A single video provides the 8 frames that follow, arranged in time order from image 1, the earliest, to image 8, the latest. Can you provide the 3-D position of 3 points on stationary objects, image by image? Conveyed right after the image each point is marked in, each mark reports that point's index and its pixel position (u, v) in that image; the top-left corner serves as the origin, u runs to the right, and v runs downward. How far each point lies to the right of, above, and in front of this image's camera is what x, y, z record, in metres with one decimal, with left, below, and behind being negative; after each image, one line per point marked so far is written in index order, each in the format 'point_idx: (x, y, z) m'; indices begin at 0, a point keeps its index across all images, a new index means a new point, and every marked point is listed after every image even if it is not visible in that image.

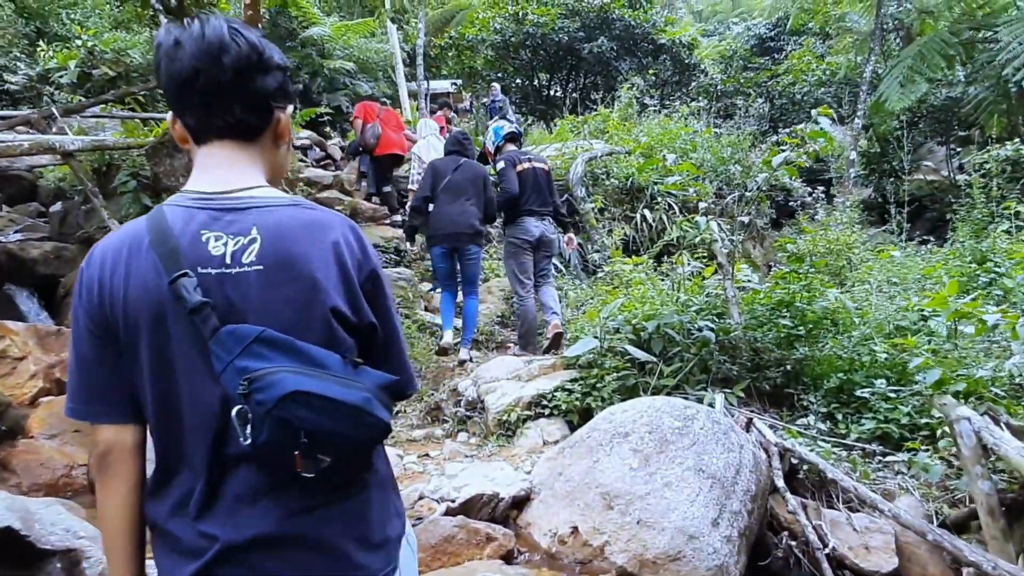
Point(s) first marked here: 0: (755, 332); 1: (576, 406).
0: (+1.3, -0.2, +3.5) m
1: (+0.3, -0.6, +3.3) m
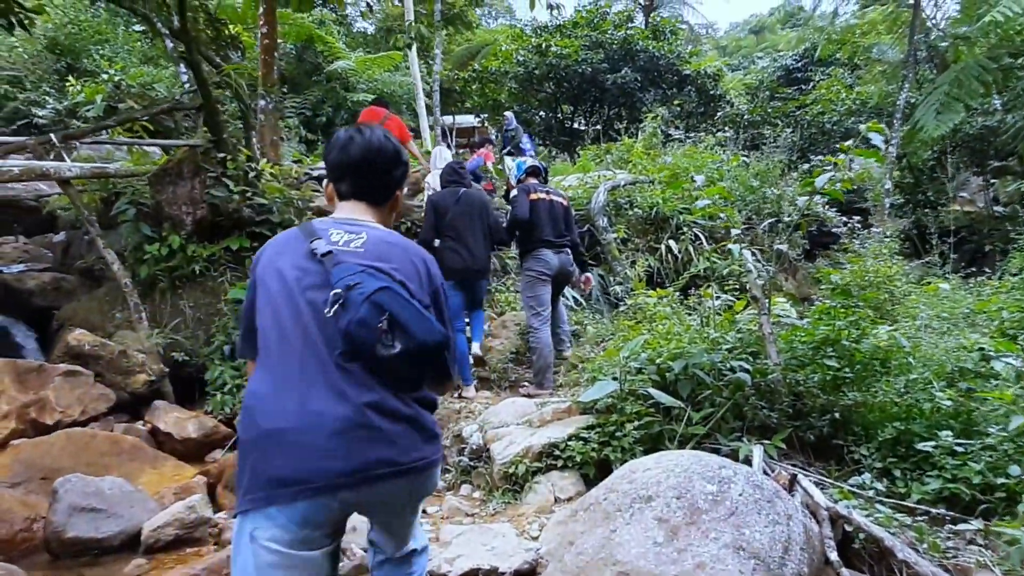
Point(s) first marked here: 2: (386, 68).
0: (+1.3, -0.4, +3.1) m
1: (+0.4, -0.7, +2.9) m
2: (-2.6, +4.5, +14.0) m
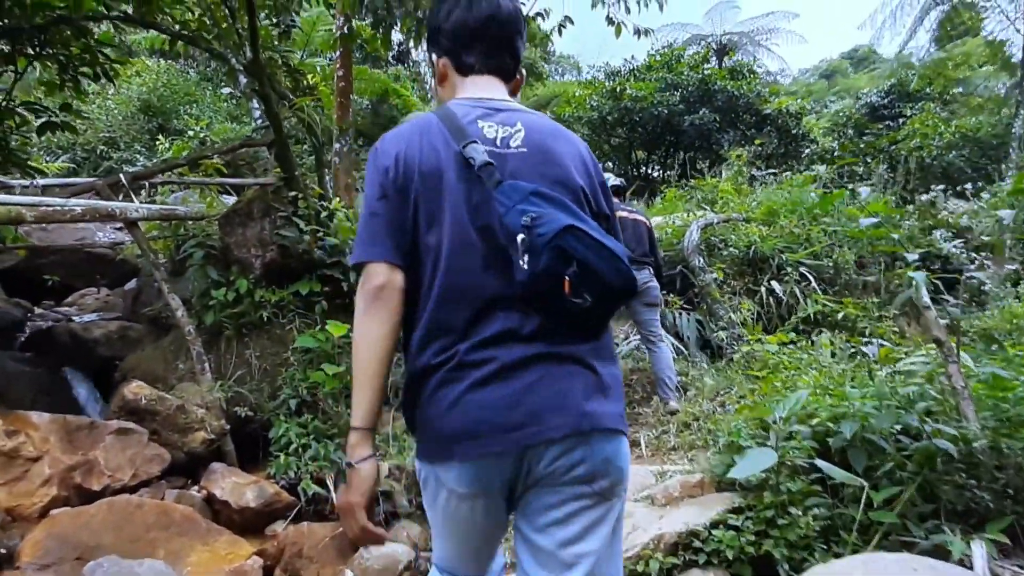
0: (+1.8, -0.5, +2.4) m
1: (+0.8, -0.9, +2.3) m
2: (-1.1, +3.5, +13.9) m
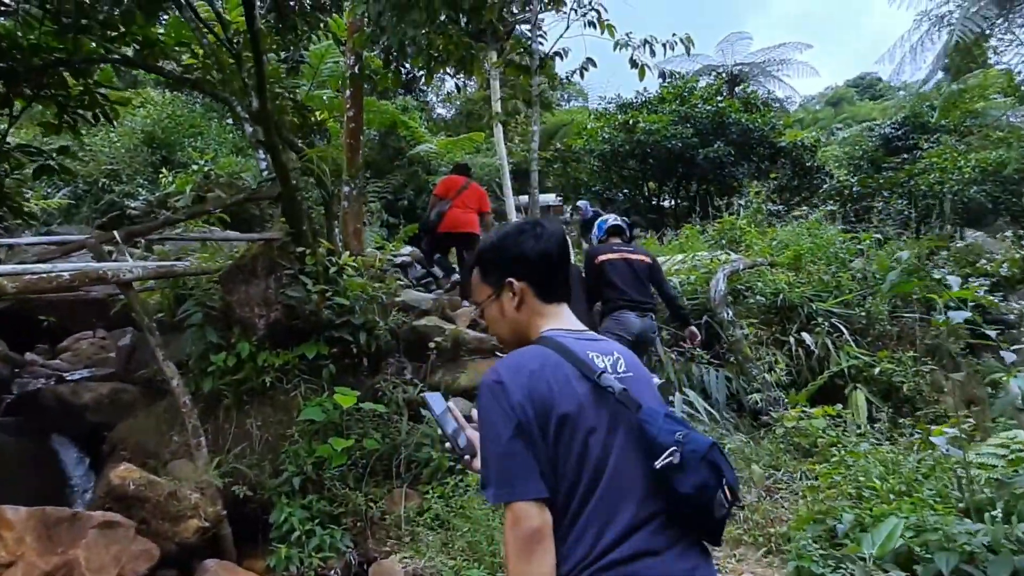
0: (+1.9, -0.9, +2.0) m
1: (+0.9, -1.2, +1.9) m
2: (-0.9, +2.8, +13.7) m
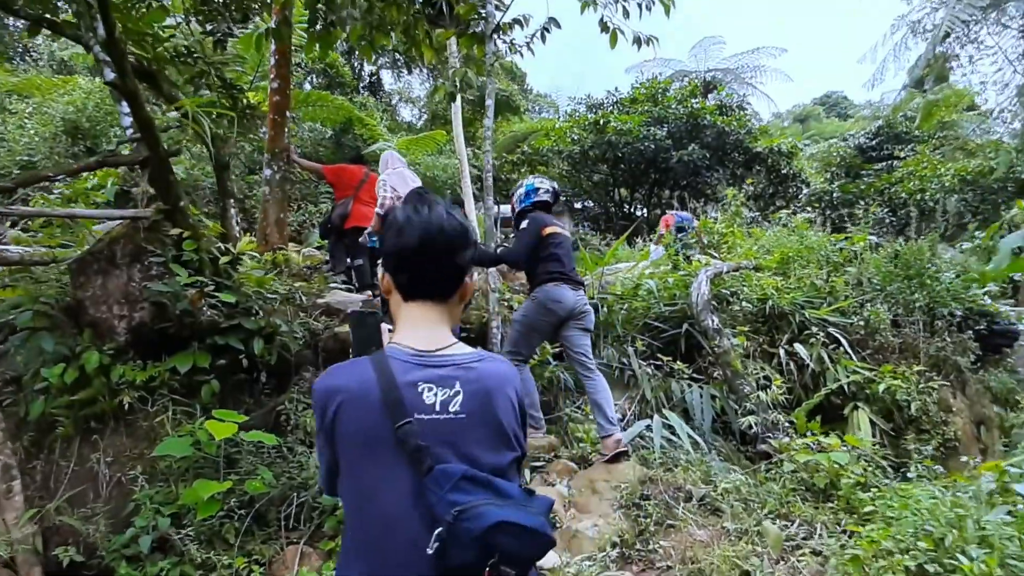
0: (+1.7, -0.8, +1.2) m
1: (+0.7, -1.1, +1.0) m
2: (-1.6, +2.6, +12.8) m
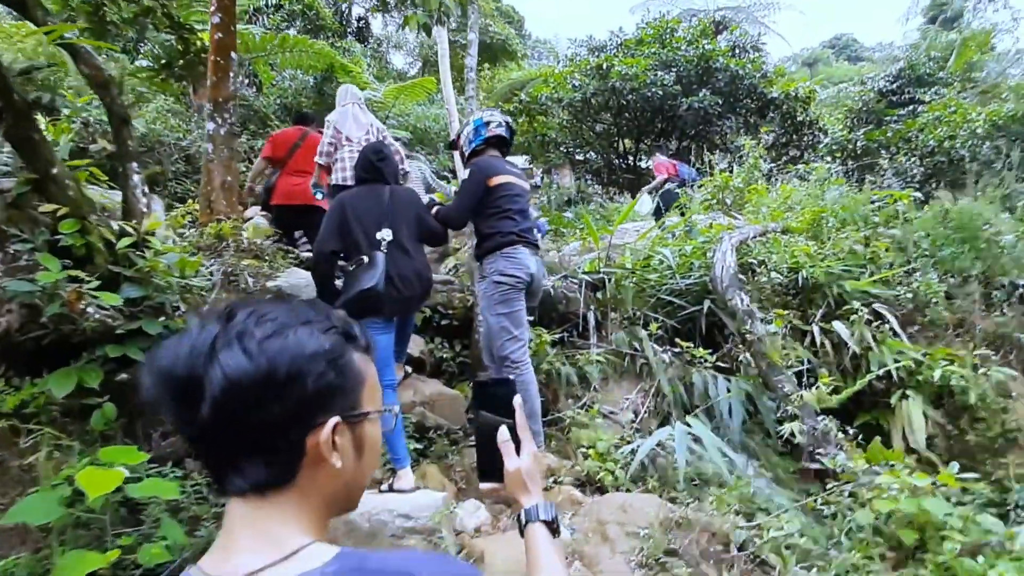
0: (+1.6, -0.9, +0.4) m
1: (+0.6, -1.3, +0.2) m
2: (-1.7, +3.3, +11.7) m
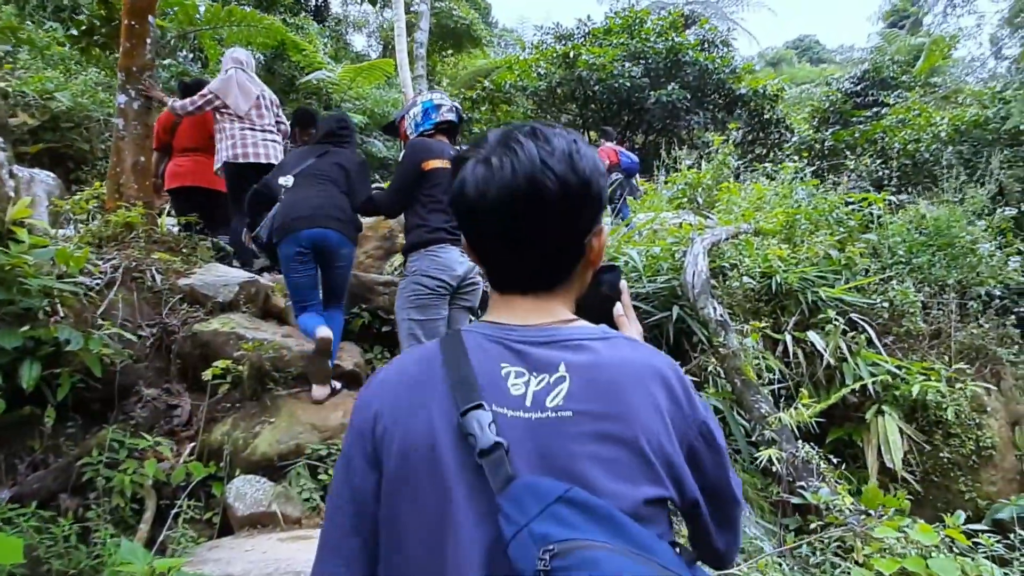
0: (+1.5, -1.0, +0.1) m
1: (+0.5, -1.4, -0.1) m
2: (-2.3, +3.4, +11.2) m
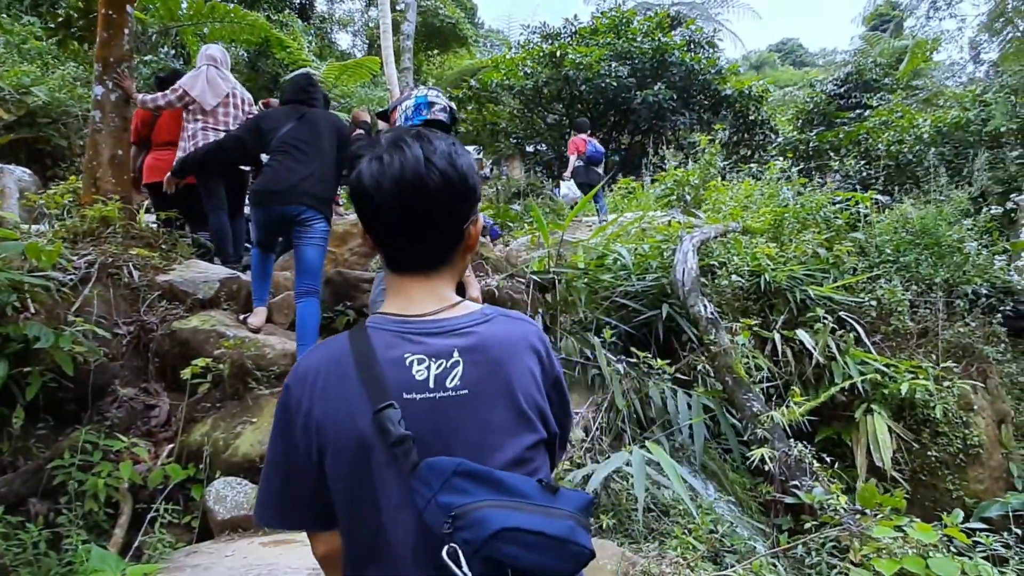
0: (+1.5, -1.0, 0.0) m
1: (+0.6, -1.3, -0.2) m
2: (-2.5, +3.4, +11.0) m
